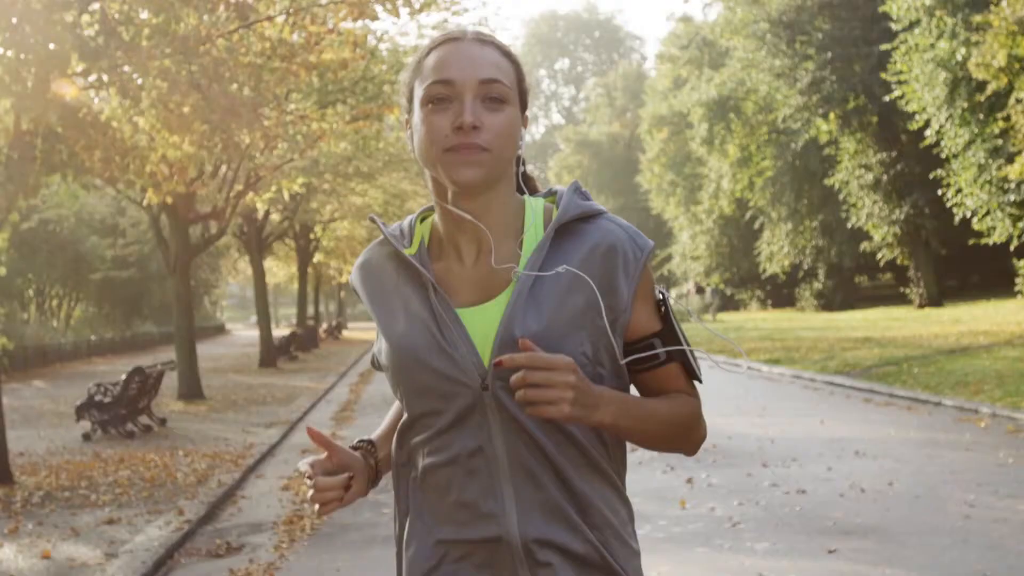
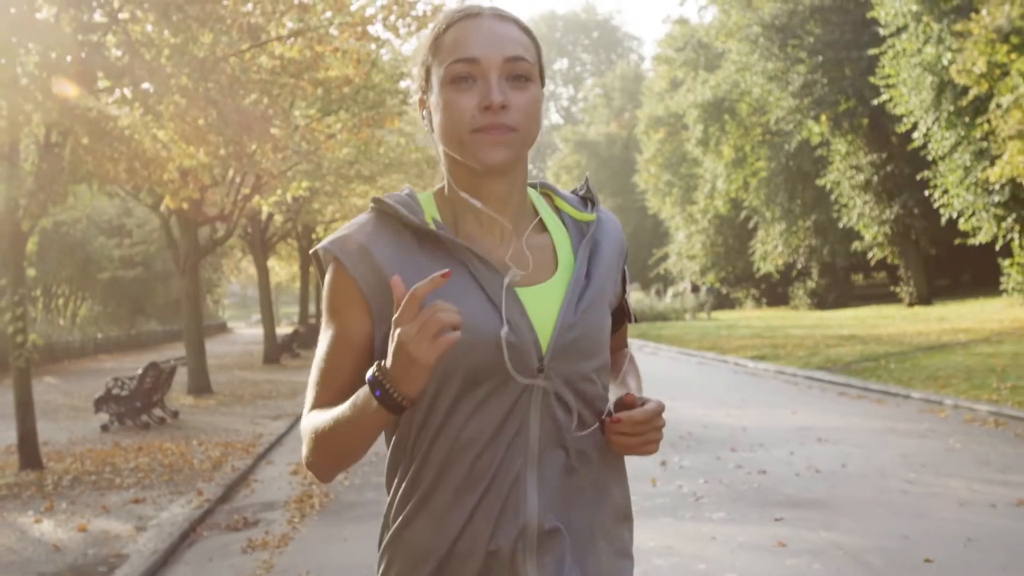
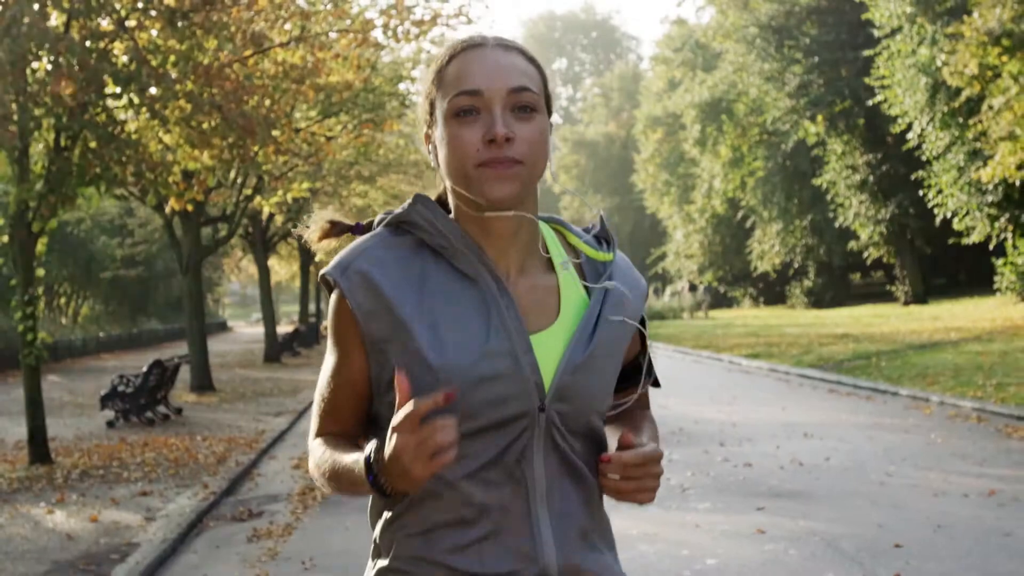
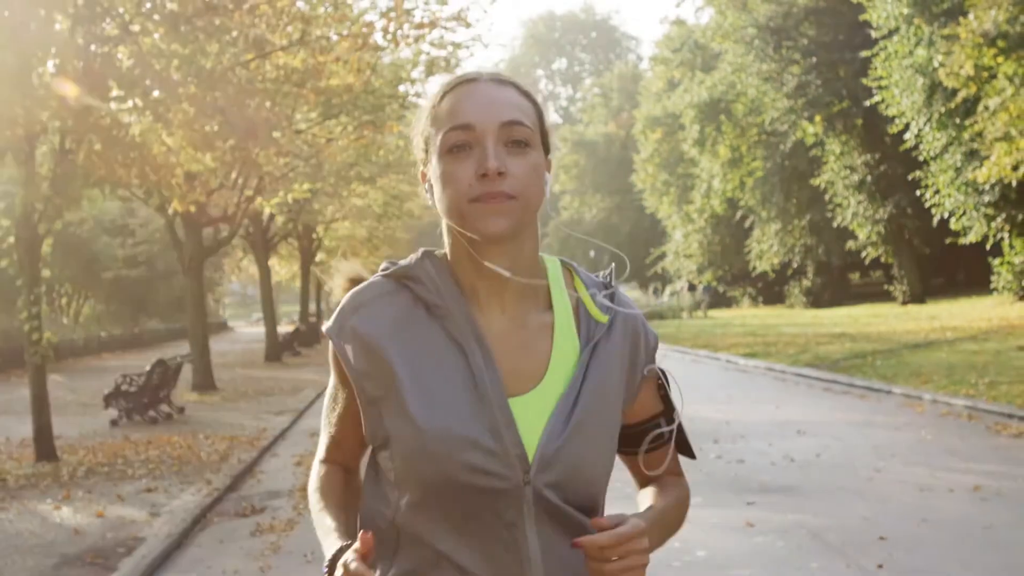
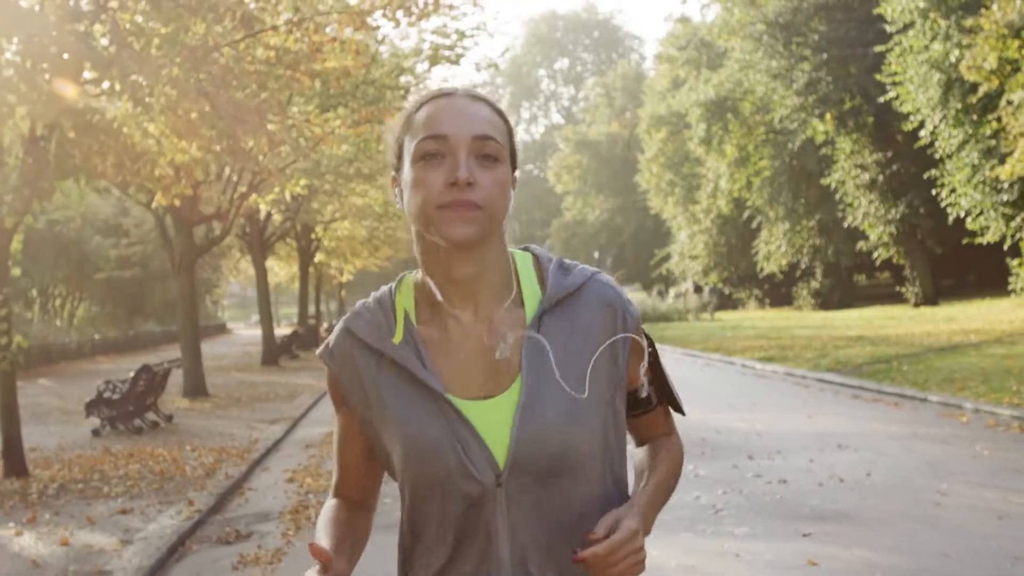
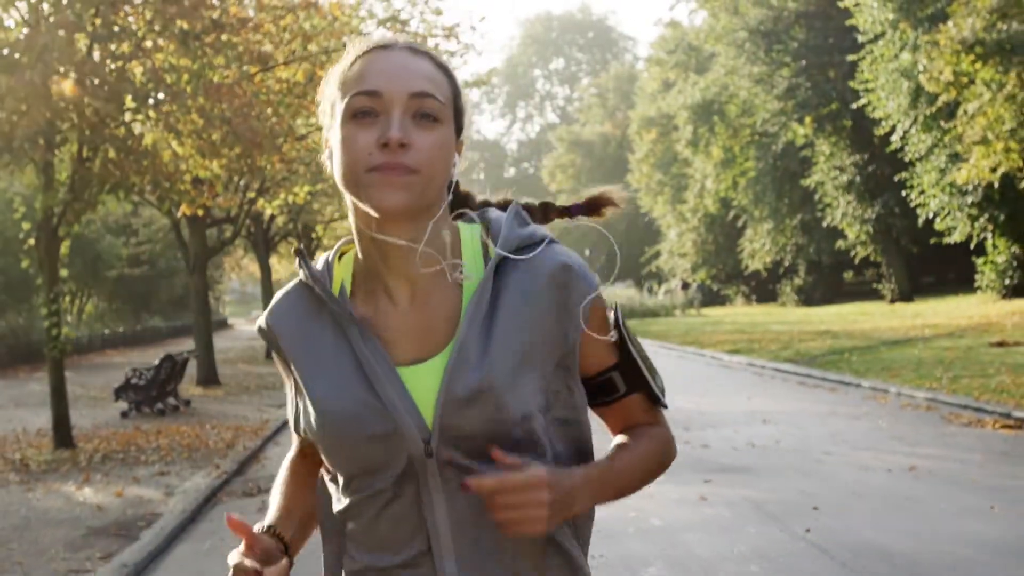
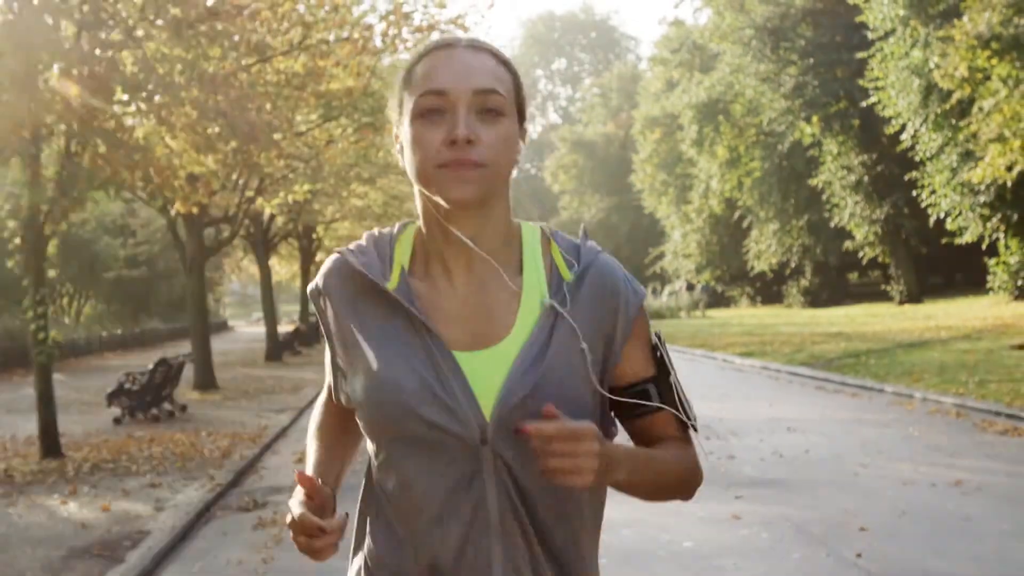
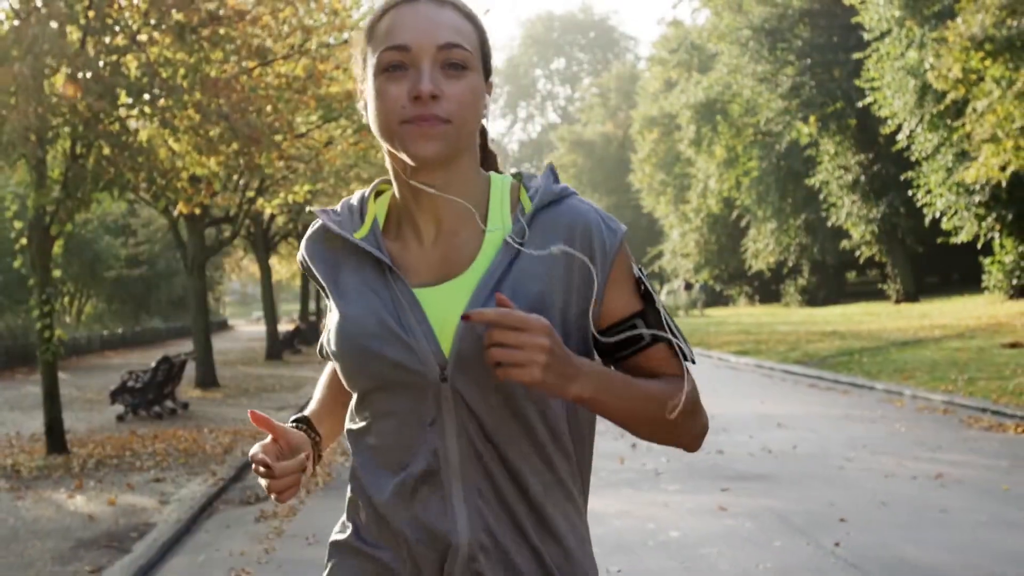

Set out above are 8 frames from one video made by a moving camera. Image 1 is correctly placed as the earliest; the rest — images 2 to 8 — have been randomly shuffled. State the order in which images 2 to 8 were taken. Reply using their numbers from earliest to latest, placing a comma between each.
5, 2, 3, 4, 7, 8, 6
